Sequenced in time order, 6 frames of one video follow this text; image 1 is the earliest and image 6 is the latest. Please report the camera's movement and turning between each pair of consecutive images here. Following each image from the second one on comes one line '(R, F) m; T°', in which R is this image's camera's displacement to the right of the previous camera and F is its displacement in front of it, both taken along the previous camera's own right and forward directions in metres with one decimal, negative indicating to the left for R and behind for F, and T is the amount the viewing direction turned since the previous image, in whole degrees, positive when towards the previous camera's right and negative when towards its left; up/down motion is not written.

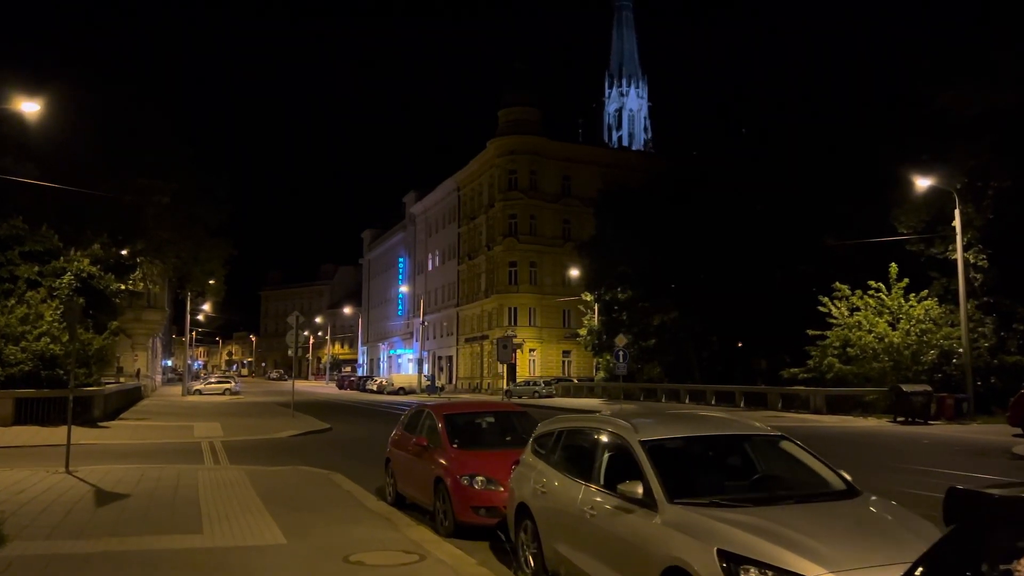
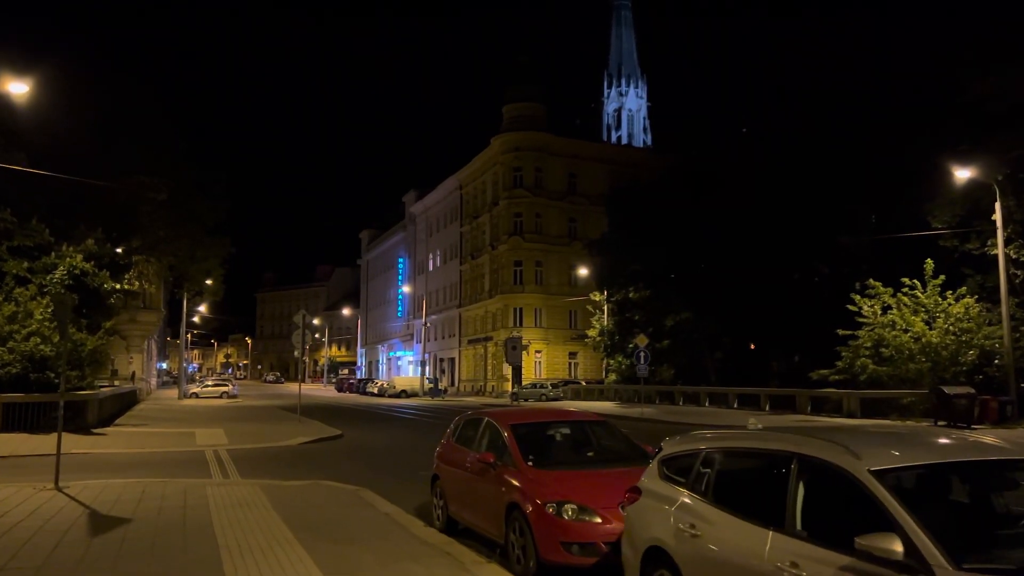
(-0.8, +1.6) m; 0°
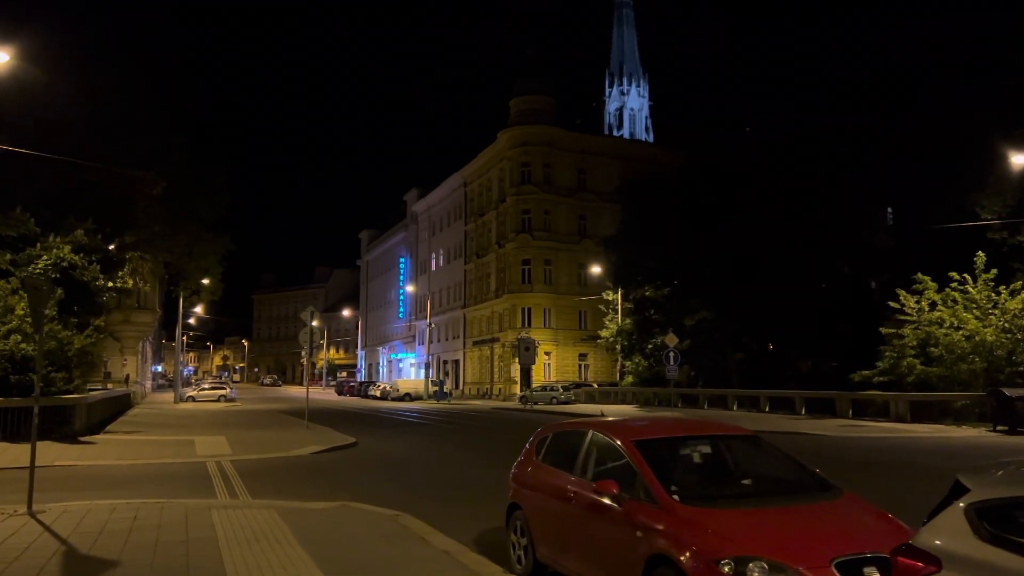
(-0.9, +2.1) m; 0°
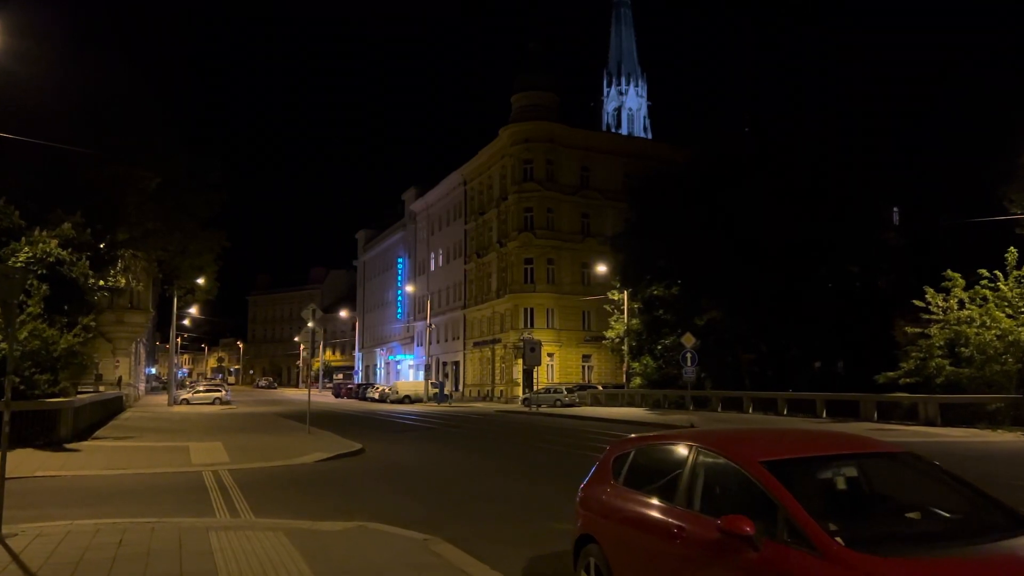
(-0.5, +1.3) m; 0°
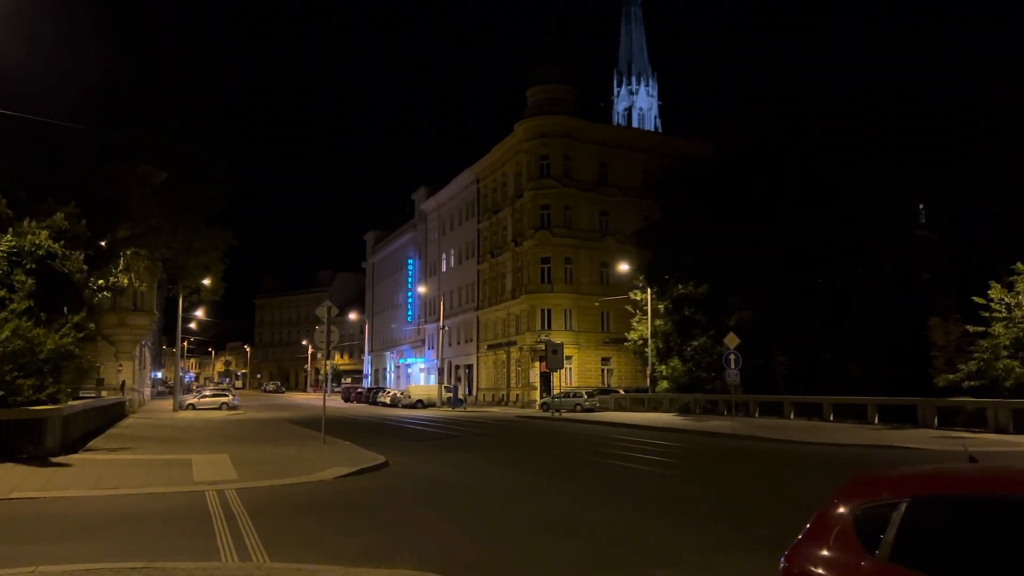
(-0.7, +2.2) m; 0°
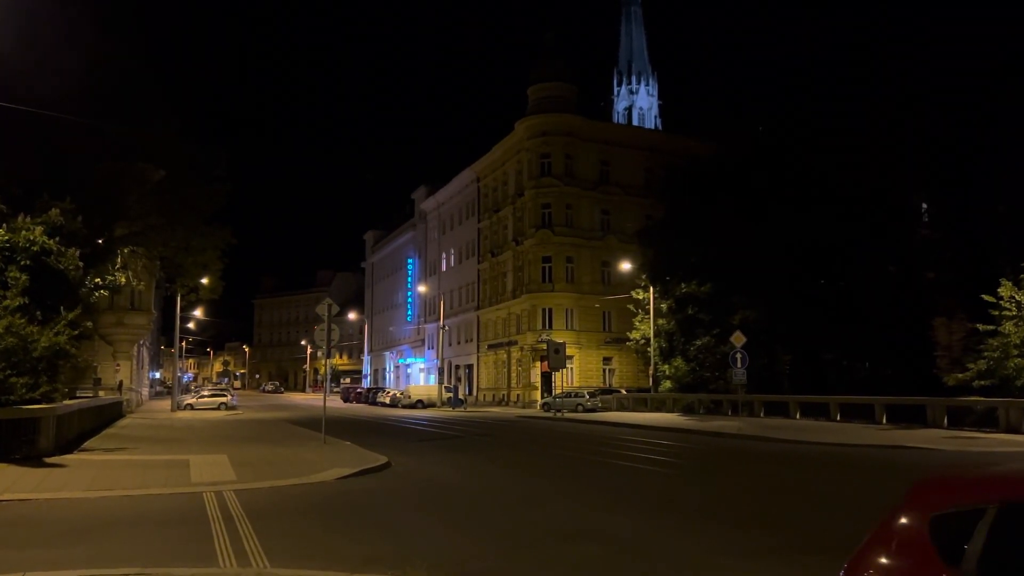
(-0.1, +0.4) m; 0°
